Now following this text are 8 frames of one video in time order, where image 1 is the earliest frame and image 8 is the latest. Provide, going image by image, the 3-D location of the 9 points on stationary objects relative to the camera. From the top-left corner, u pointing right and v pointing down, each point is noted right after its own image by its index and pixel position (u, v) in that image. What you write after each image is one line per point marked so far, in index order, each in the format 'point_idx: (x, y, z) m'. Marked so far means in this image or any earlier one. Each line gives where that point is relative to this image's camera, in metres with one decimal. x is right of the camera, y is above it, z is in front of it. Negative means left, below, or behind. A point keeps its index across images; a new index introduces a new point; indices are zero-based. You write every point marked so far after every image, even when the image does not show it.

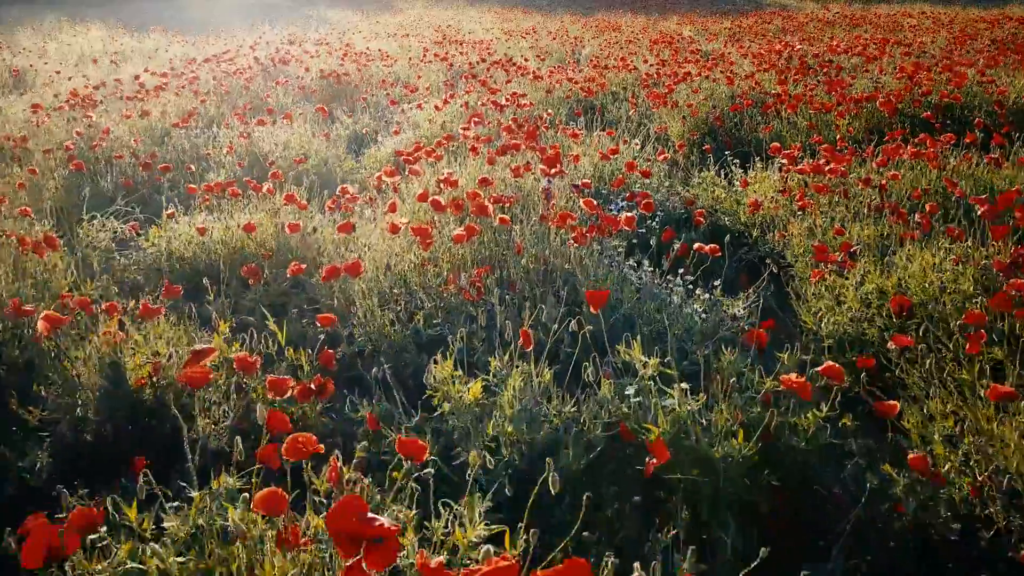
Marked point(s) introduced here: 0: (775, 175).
0: (+1.8, +0.8, +4.8) m
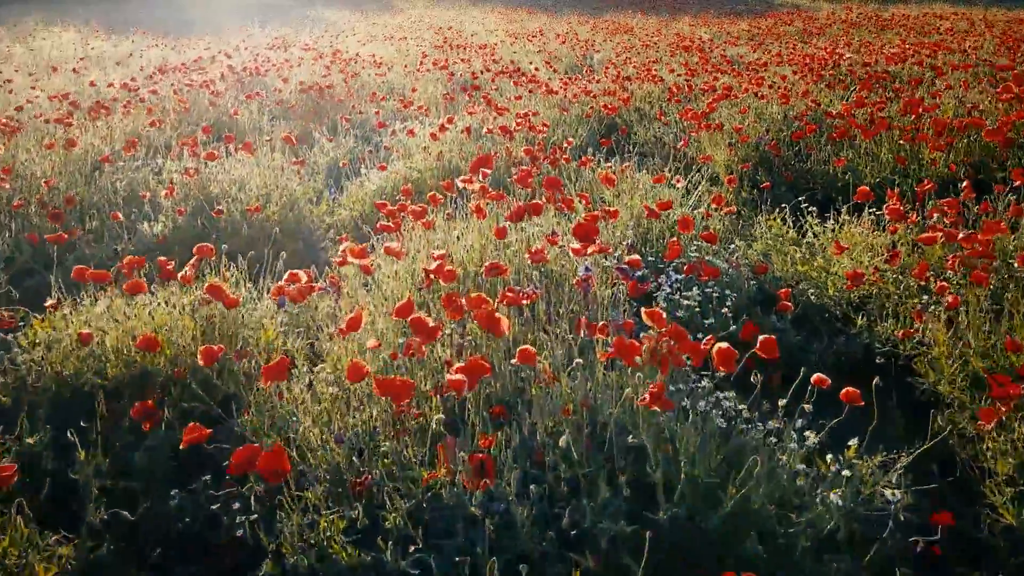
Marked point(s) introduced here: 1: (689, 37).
0: (+1.9, +0.3, +3.7) m
1: (+3.7, +5.2, +14.2) m
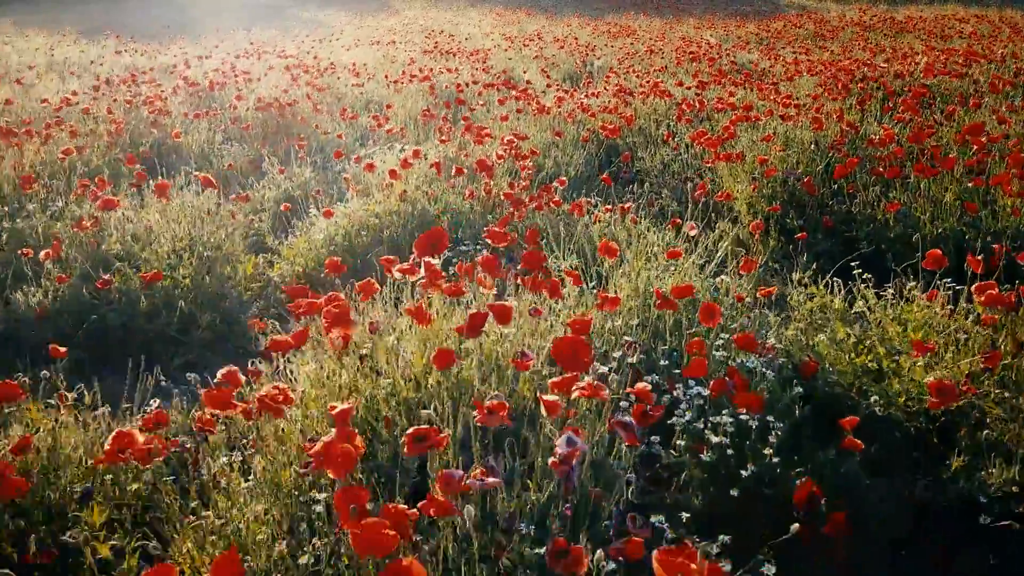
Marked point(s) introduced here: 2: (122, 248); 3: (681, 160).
0: (+1.8, -0.1, +2.8) m
1: (+3.6, +4.8, +13.3) m
2: (-2.0, +0.2, +3.5) m
3: (+1.4, +1.0, +5.5) m
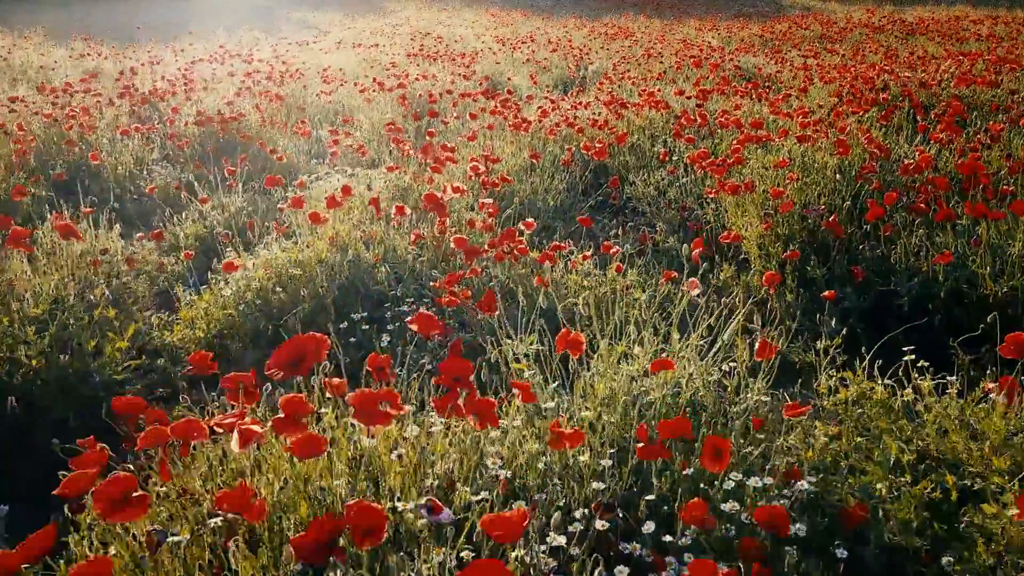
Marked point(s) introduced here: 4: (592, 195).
0: (+1.6, -0.4, +2.0) m
1: (+3.4, +4.5, +12.5) m
2: (-2.2, -0.1, +2.7) m
3: (+1.2, +0.7, +4.7) m
4: (+0.6, +0.7, +5.1) m
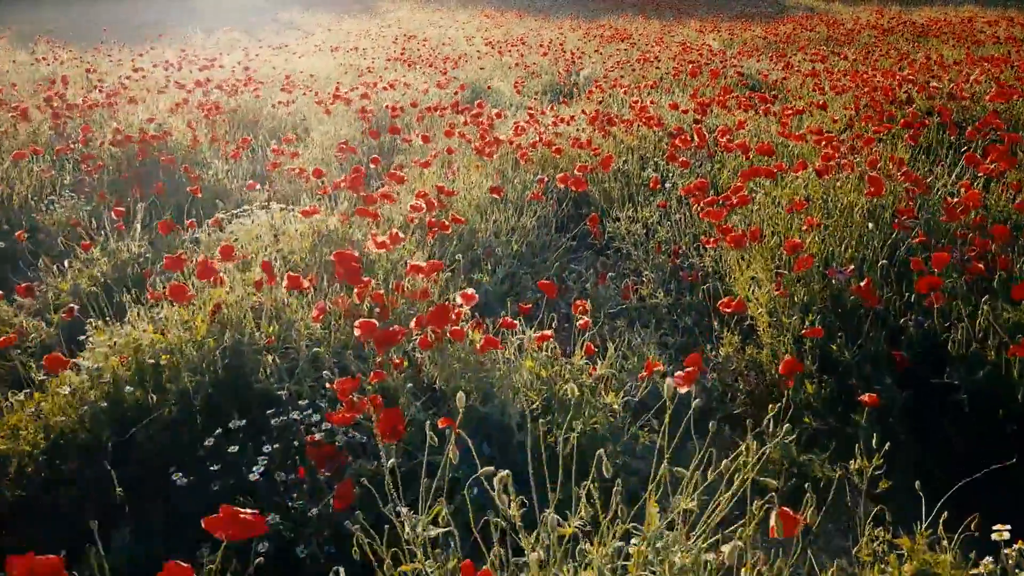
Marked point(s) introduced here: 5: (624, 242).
0: (+1.3, -0.8, +1.2) m
1: (+3.2, +4.1, +11.7) m
2: (-2.4, -0.5, +1.9) m
3: (+0.9, +0.3, +3.9) m
4: (+0.4, +0.4, +4.3) m
5: (+0.7, +0.3, +4.0) m
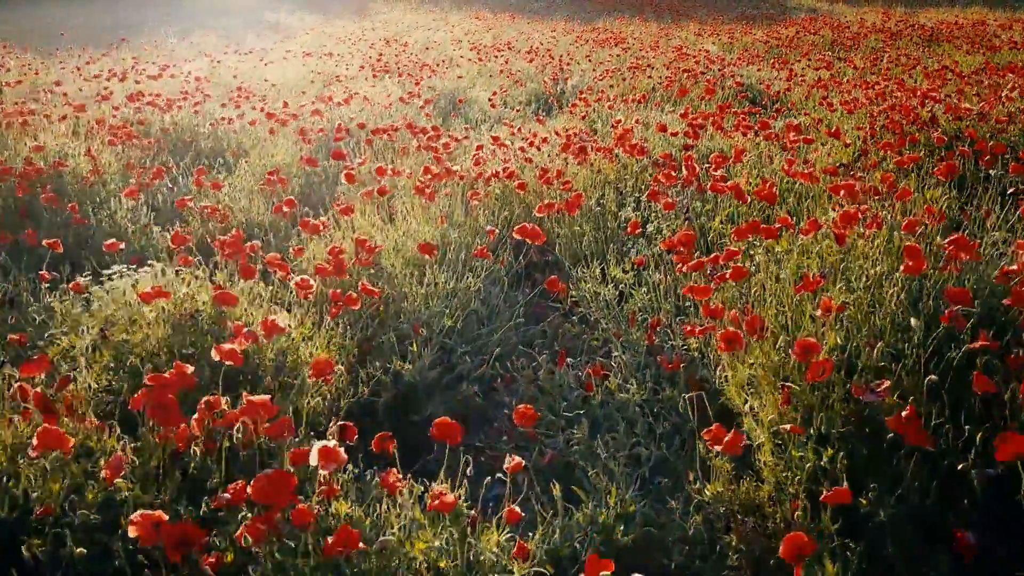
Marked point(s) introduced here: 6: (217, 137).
0: (+1.0, -1.2, +0.4) m
1: (+2.9, +3.7, +10.9) m
2: (-2.7, -0.8, +1.1) m
3: (+0.6, 0.0, +3.1) m
4: (+0.1, 0.0, +3.5) m
5: (+0.4, -0.1, +3.3) m
6: (-2.5, +1.3, +5.9) m
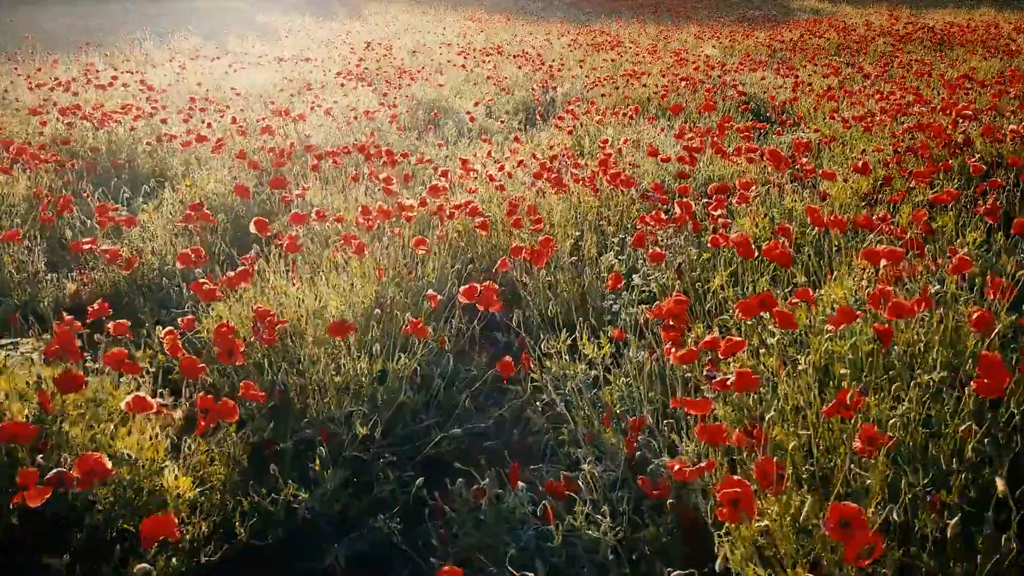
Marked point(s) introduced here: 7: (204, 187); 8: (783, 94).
0: (+0.8, -1.5, -0.3) m
1: (+2.7, +3.4, +10.2) m
2: (-2.9, -1.1, +0.4) m
3: (+0.4, -0.3, +2.4) m
4: (-0.1, -0.3, +2.8) m
5: (+0.2, -0.4, +2.6) m
6: (-2.7, +1.0, +5.2) m
7: (-2.0, +0.7, +4.5) m
8: (+3.0, +2.2, +7.6) m
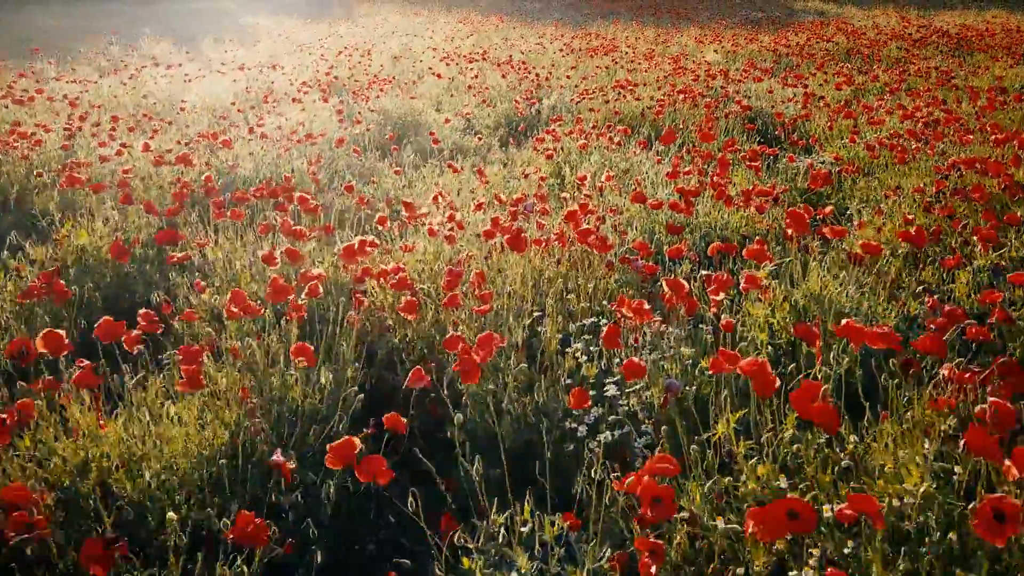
0: (+0.5, -1.9, -1.2) m
1: (+2.5, +3.0, +9.3) m
2: (-3.2, -1.6, -0.5) m
3: (+0.2, -0.8, +1.5) m
4: (-0.4, -0.7, +1.9) m
5: (-0.1, -0.8, +1.7) m
6: (-3.0, +0.6, +4.3) m
7: (-2.3, +0.3, +3.6) m
8: (+2.8, +1.8, +6.6) m
